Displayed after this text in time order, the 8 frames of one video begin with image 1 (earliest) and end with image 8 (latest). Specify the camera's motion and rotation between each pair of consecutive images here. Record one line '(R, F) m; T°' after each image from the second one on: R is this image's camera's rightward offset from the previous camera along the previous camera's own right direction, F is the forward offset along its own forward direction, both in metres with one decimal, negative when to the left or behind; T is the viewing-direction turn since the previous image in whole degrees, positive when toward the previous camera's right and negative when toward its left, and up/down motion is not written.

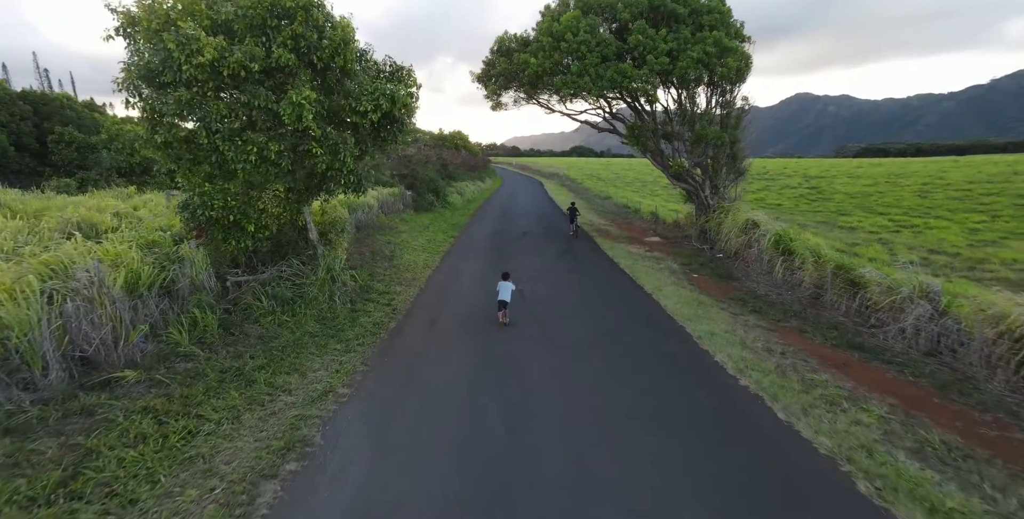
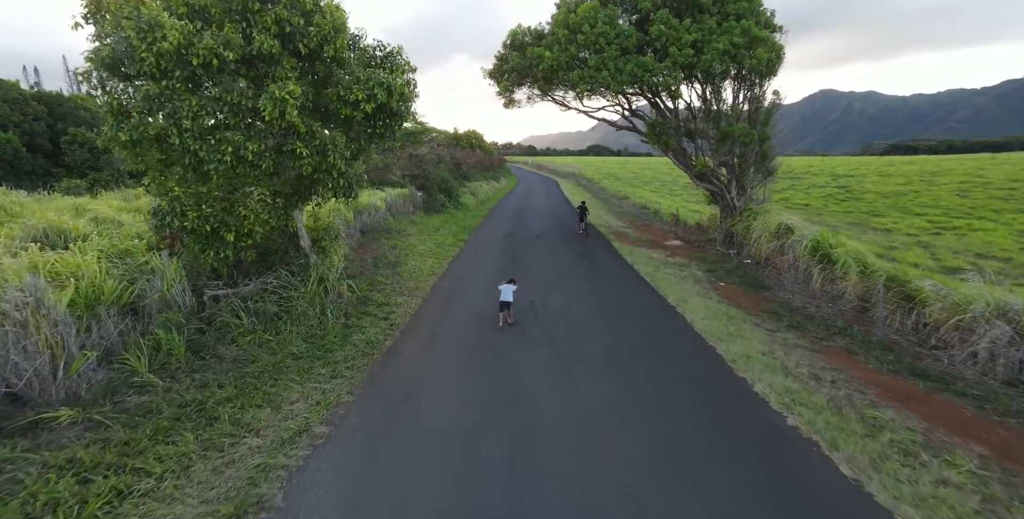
(+0.1, +0.7) m; -2°
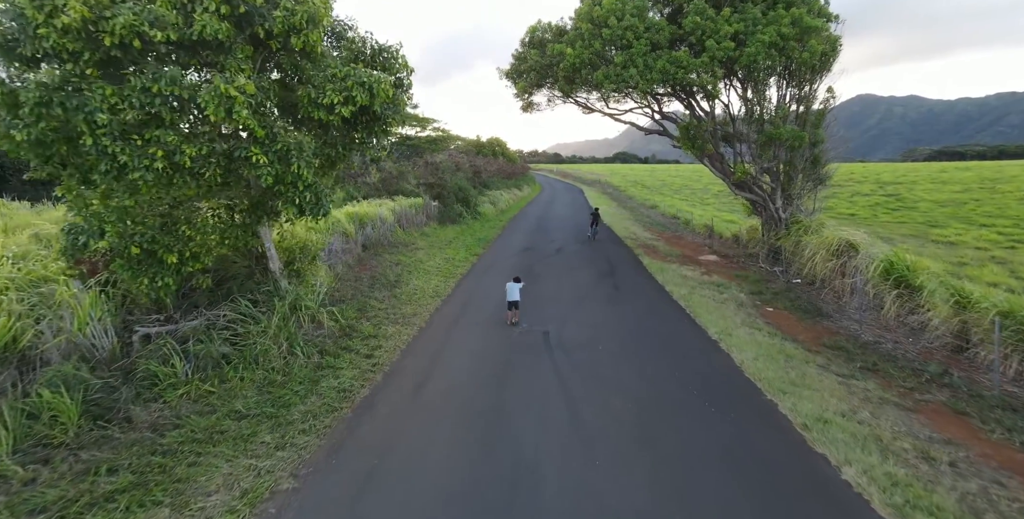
(+0.2, +1.3) m; -3°
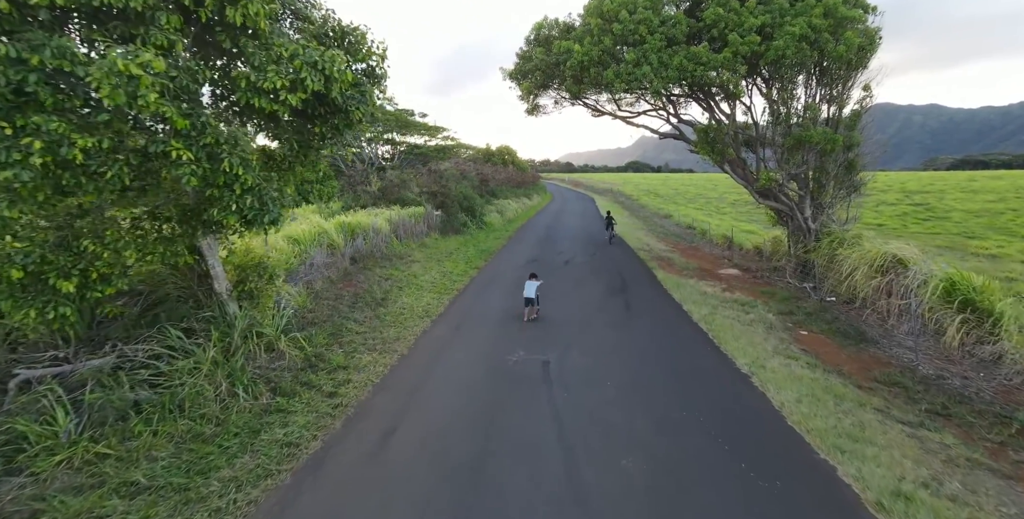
(+0.2, +1.0) m; -1°
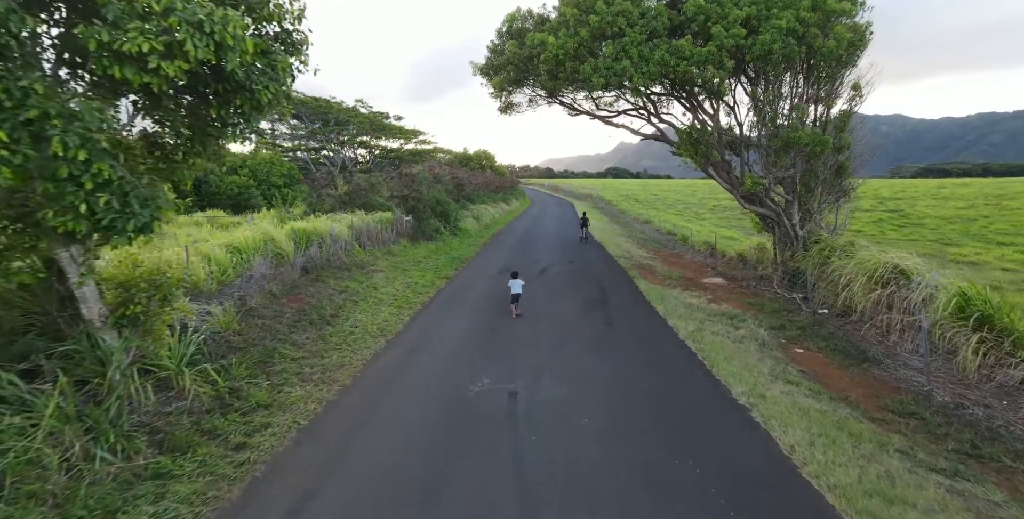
(+0.2, +1.0) m; +2°
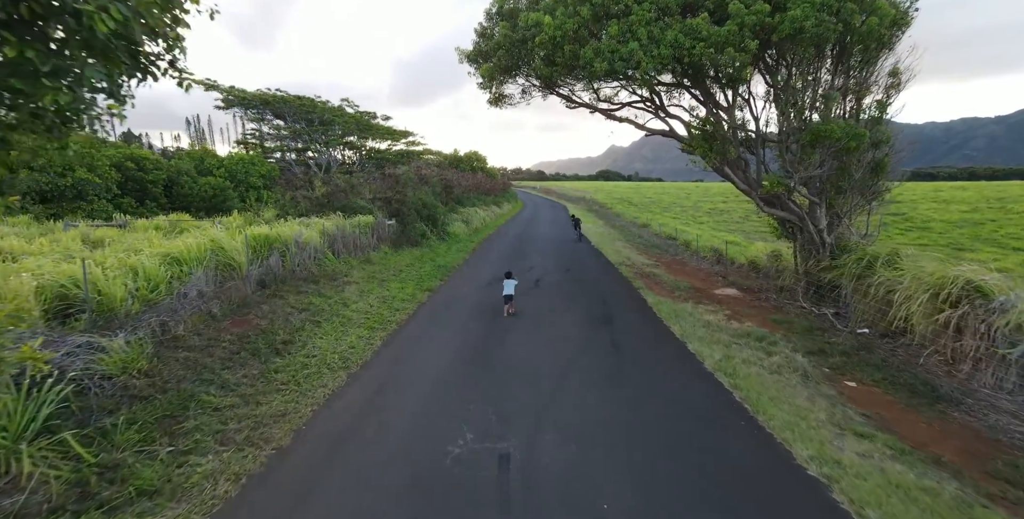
(0.0, +1.4) m; +1°
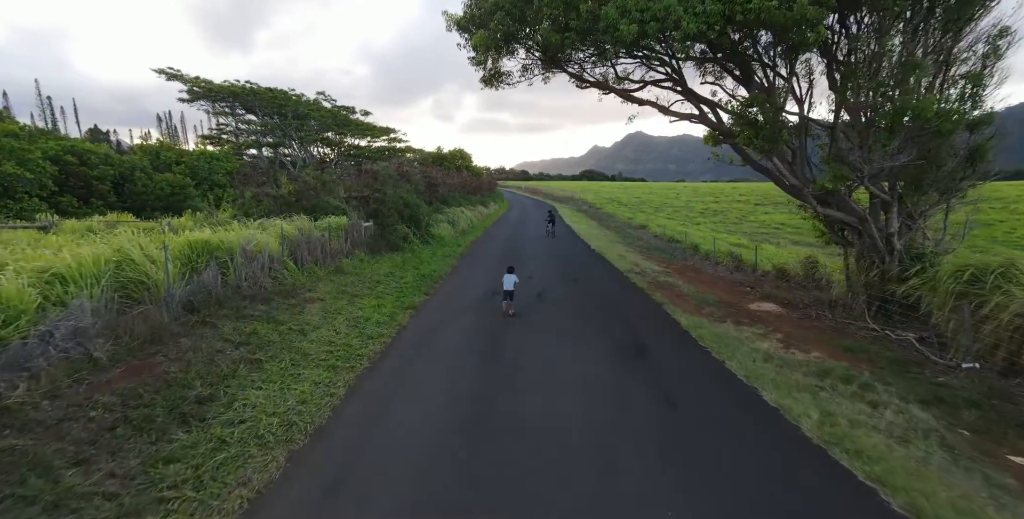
(-0.3, +2.1) m; +2°
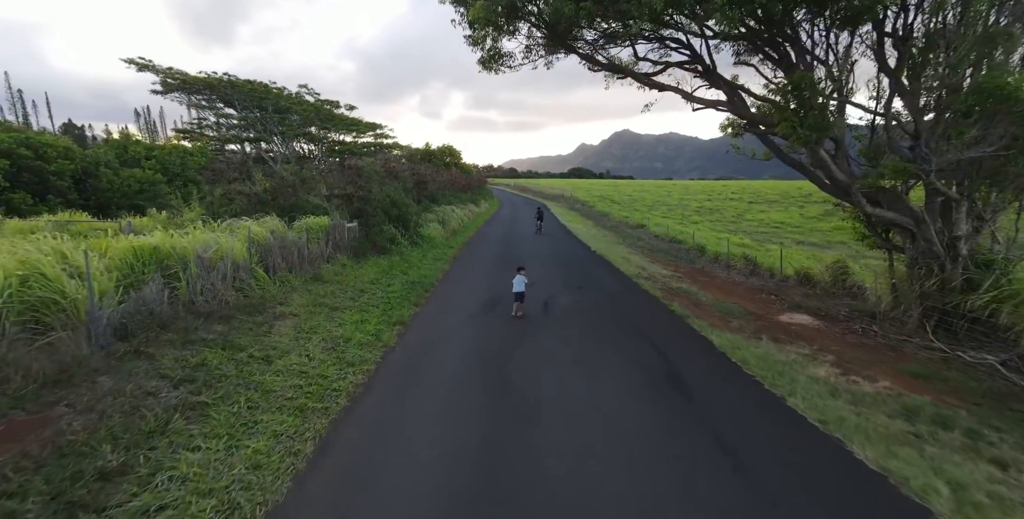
(-0.3, +1.3) m; +1°
